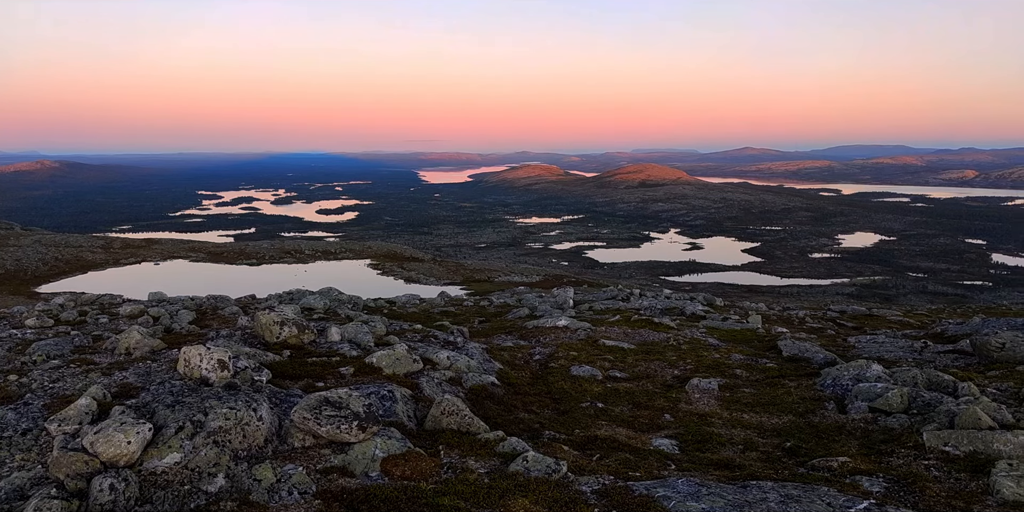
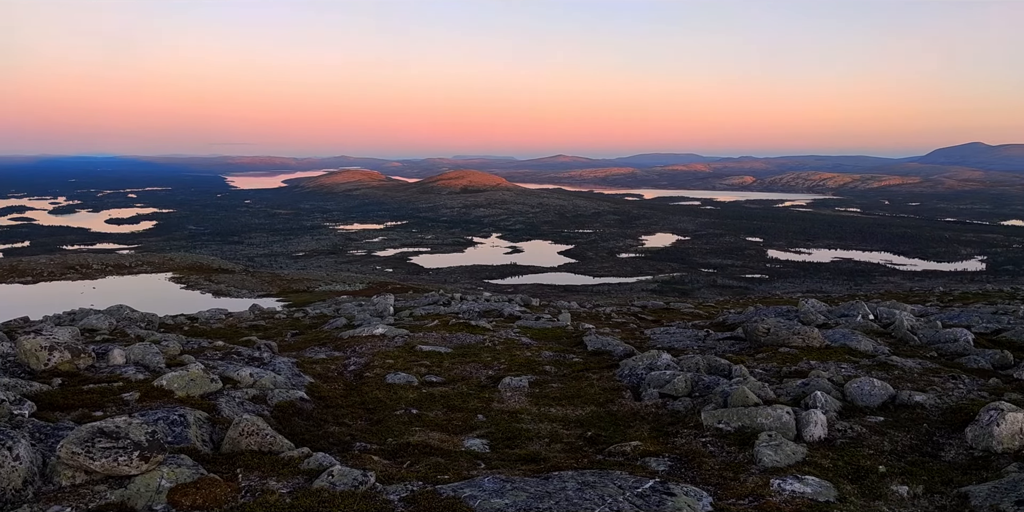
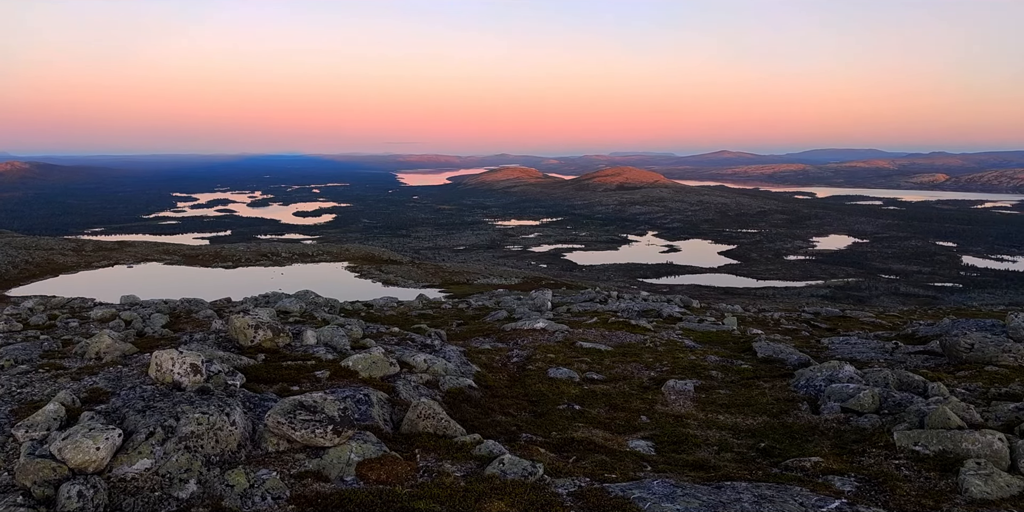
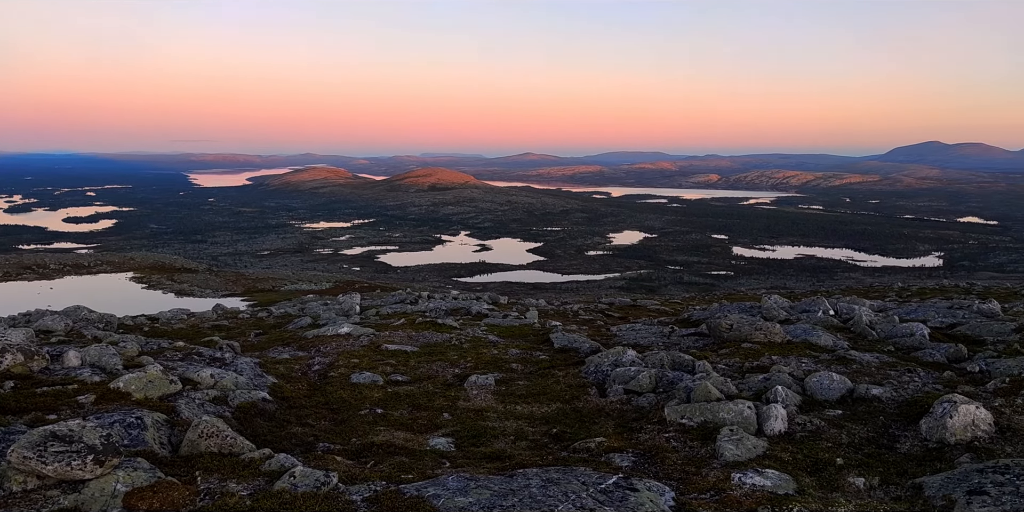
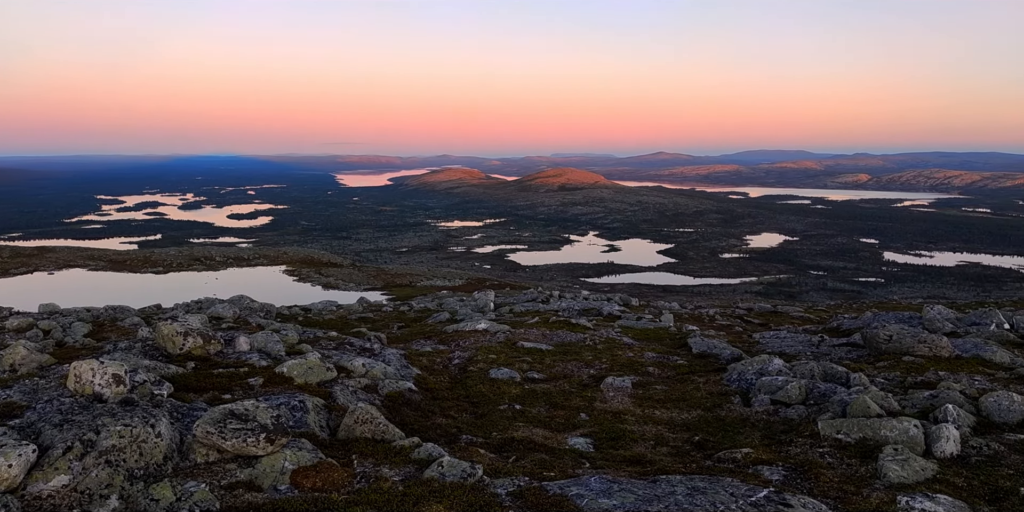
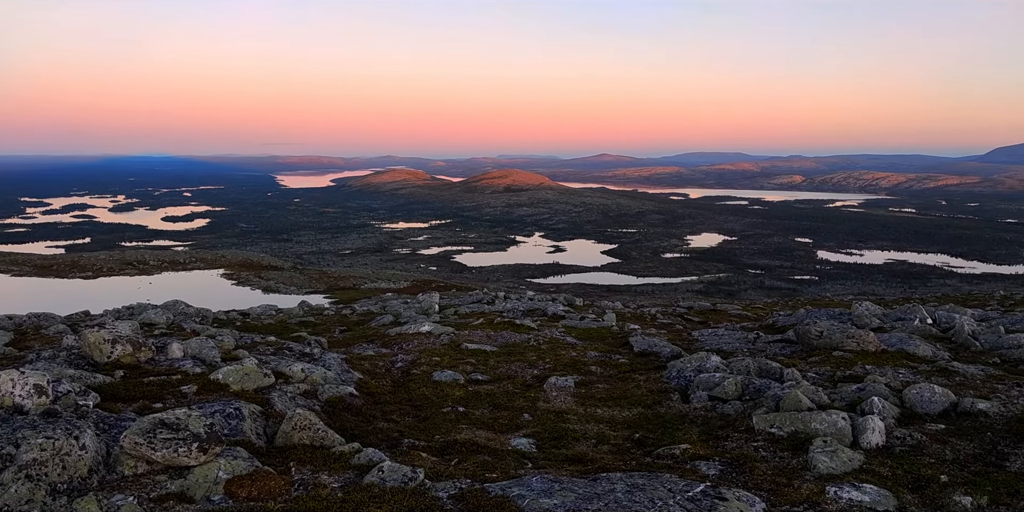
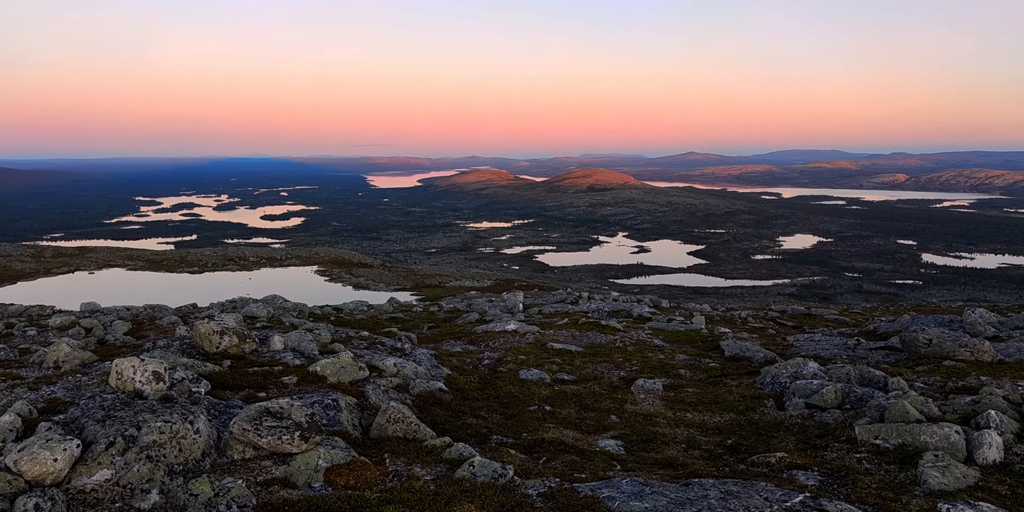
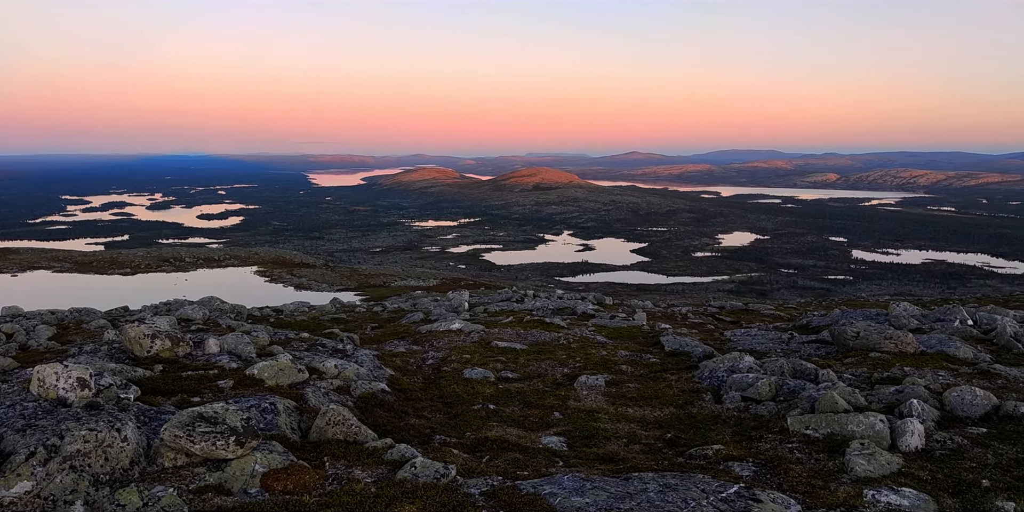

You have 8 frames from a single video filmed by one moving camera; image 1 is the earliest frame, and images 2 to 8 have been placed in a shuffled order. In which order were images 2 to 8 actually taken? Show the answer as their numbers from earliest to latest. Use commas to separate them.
3, 7, 5, 8, 6, 2, 4
